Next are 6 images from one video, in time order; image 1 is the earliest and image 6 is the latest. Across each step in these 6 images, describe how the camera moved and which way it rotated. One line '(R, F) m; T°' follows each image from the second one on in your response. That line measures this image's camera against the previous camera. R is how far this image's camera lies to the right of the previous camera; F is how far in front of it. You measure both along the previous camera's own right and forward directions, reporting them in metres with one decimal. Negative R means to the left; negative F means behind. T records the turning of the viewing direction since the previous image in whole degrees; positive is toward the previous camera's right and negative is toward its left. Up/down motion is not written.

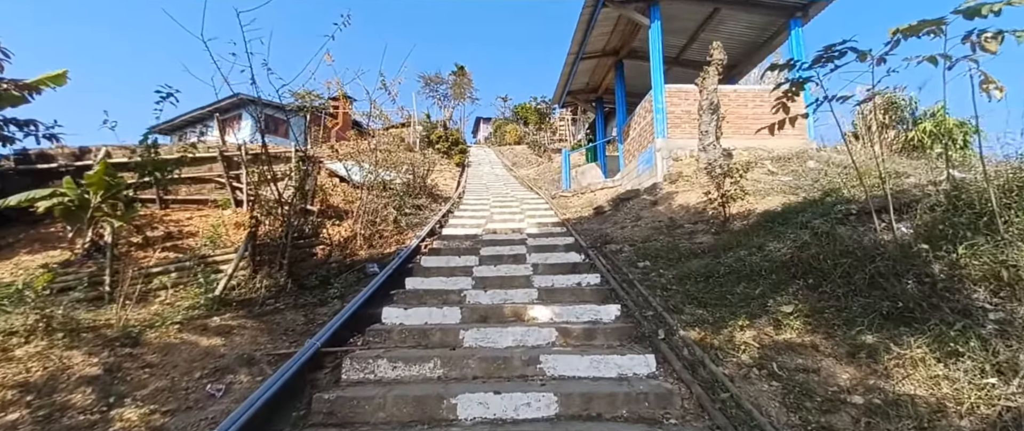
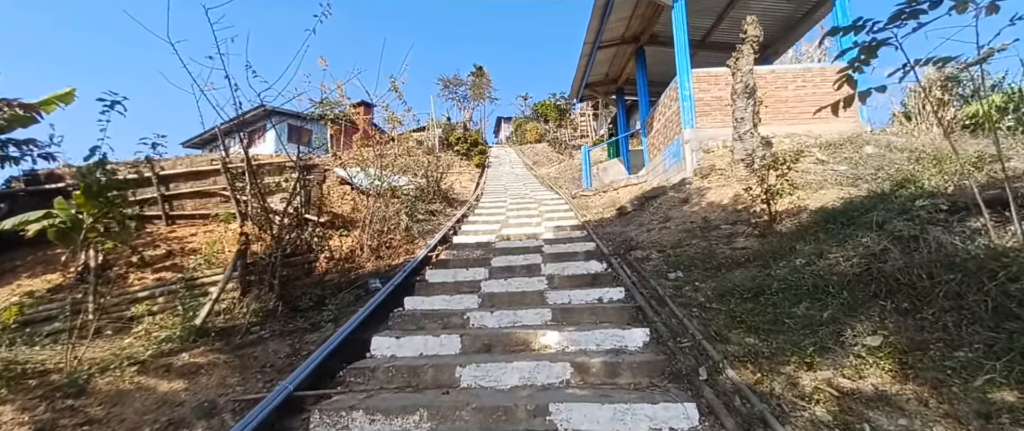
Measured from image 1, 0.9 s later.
(+0.1, +0.5) m; -3°
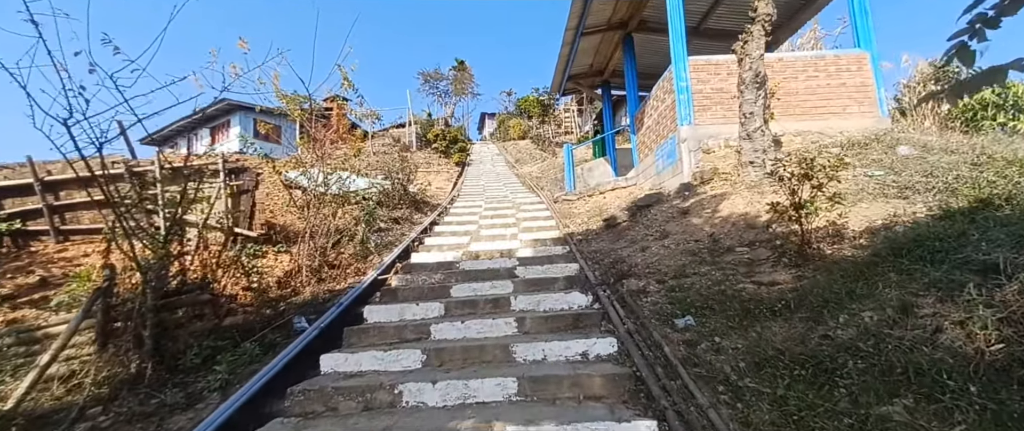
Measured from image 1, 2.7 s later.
(+0.2, +0.9) m; +2°
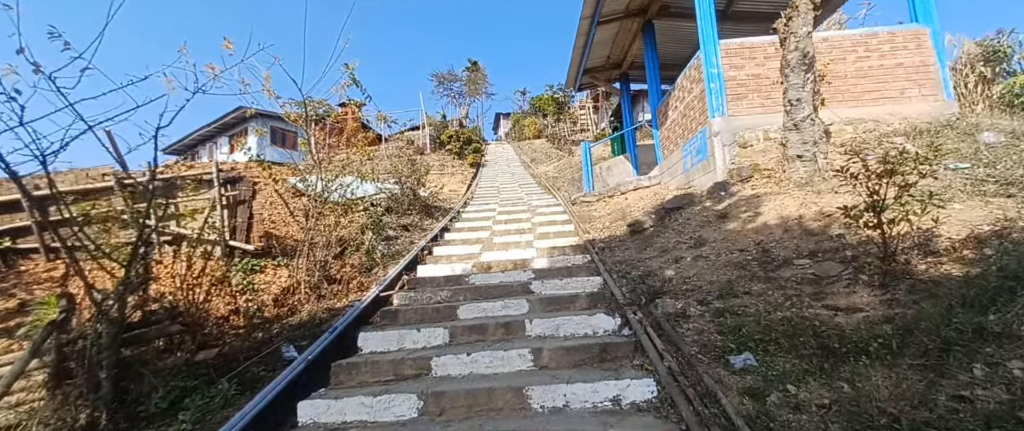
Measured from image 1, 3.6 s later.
(0.0, +0.5) m; -2°
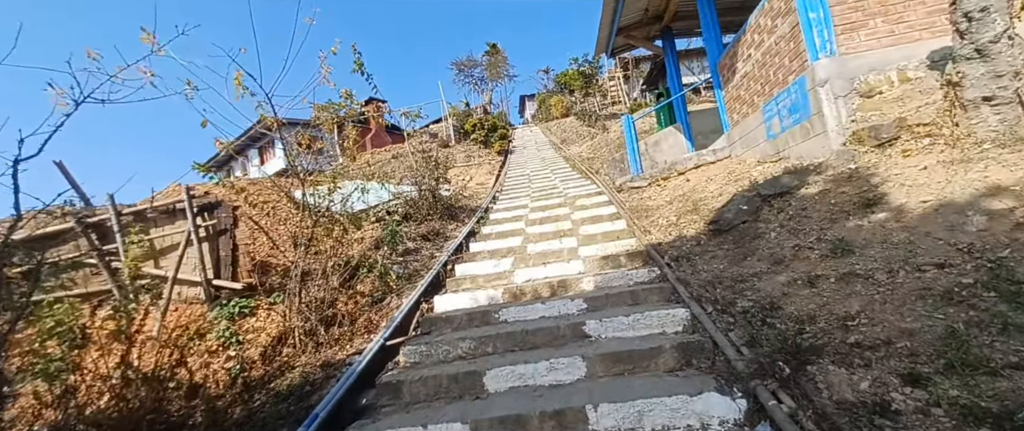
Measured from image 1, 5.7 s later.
(0.0, +1.1) m; -5°
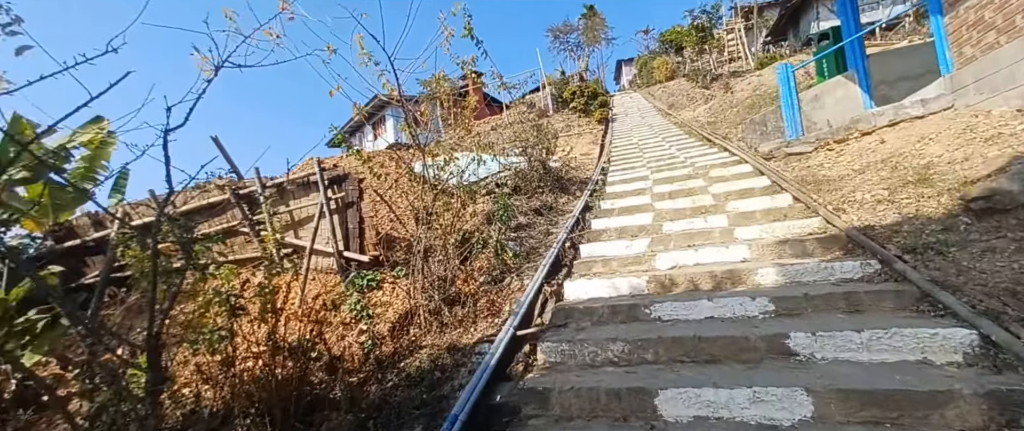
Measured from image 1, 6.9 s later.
(-0.4, +0.5) m; -12°
